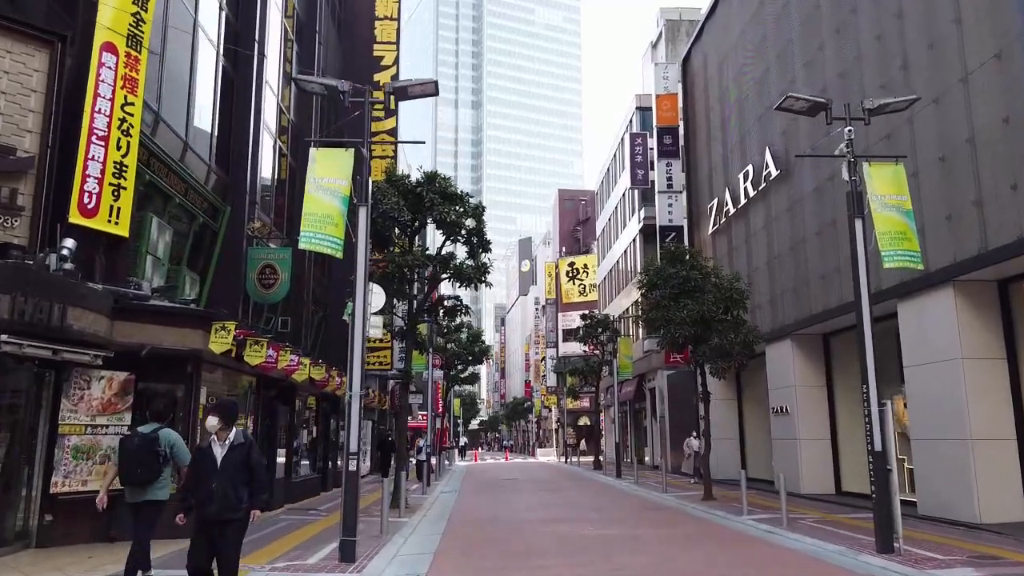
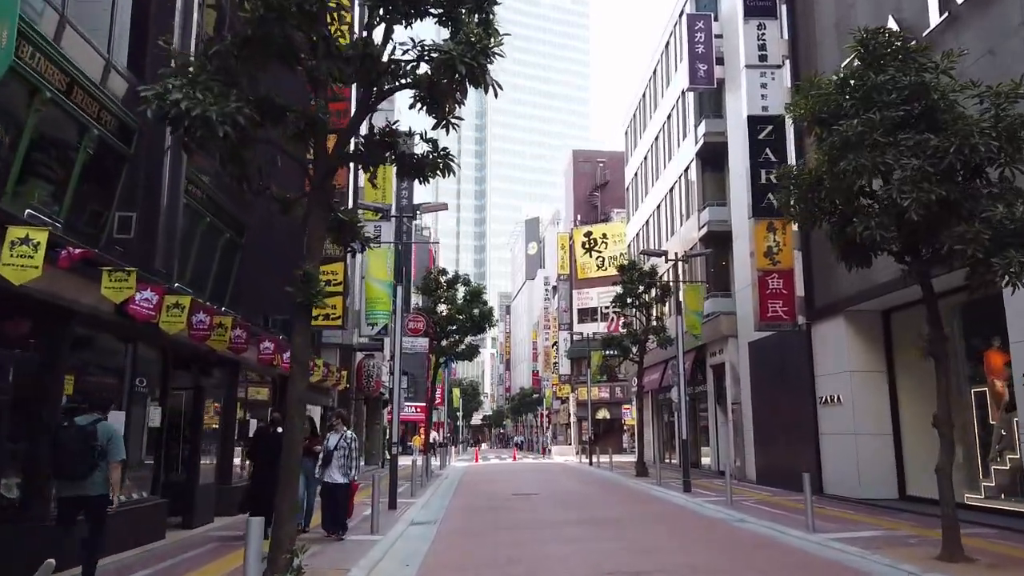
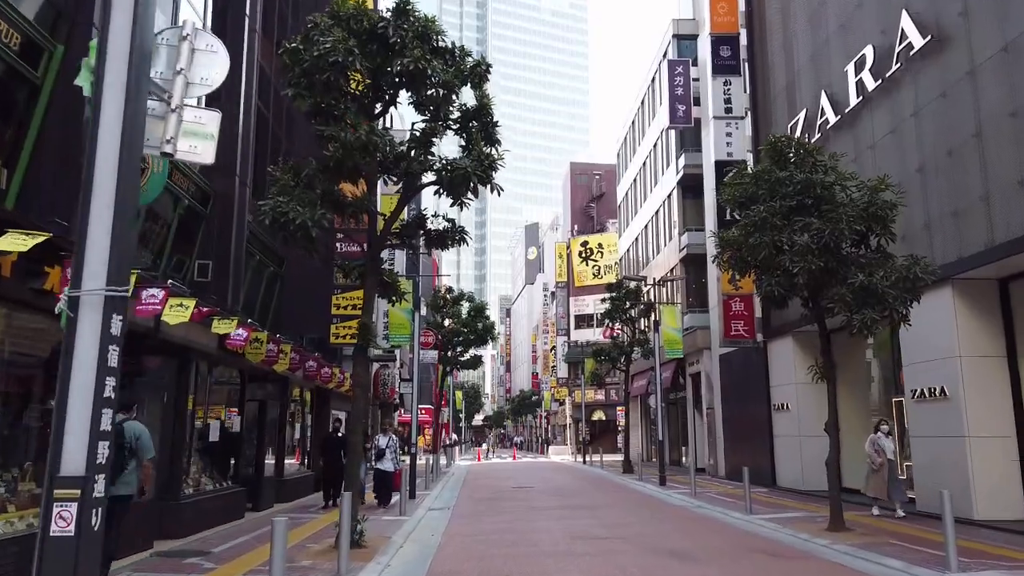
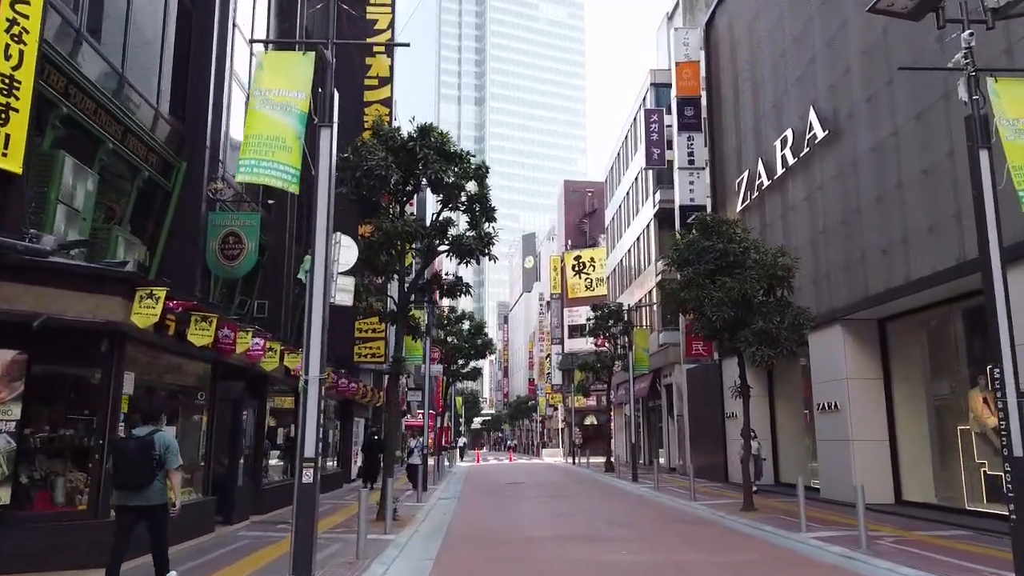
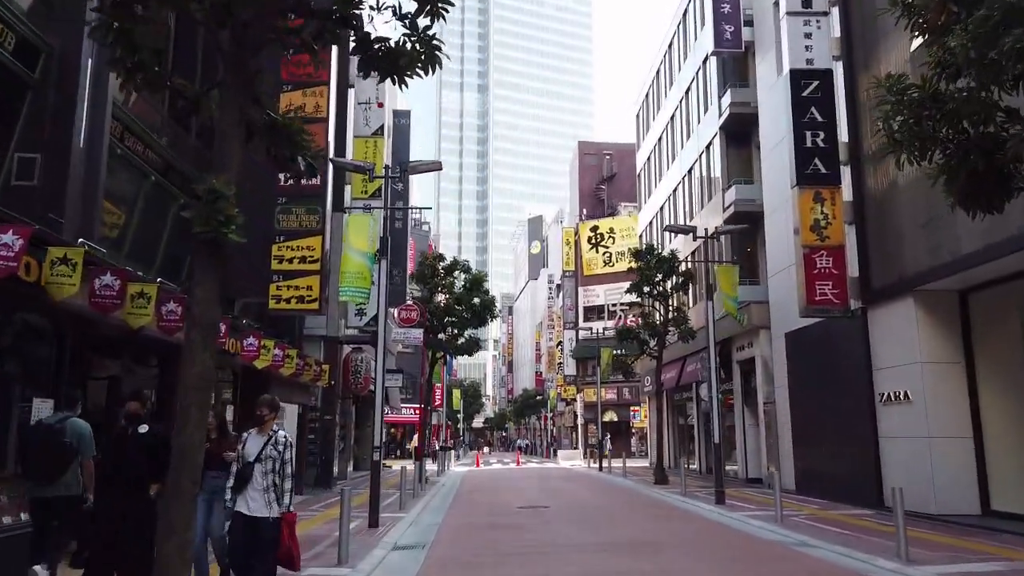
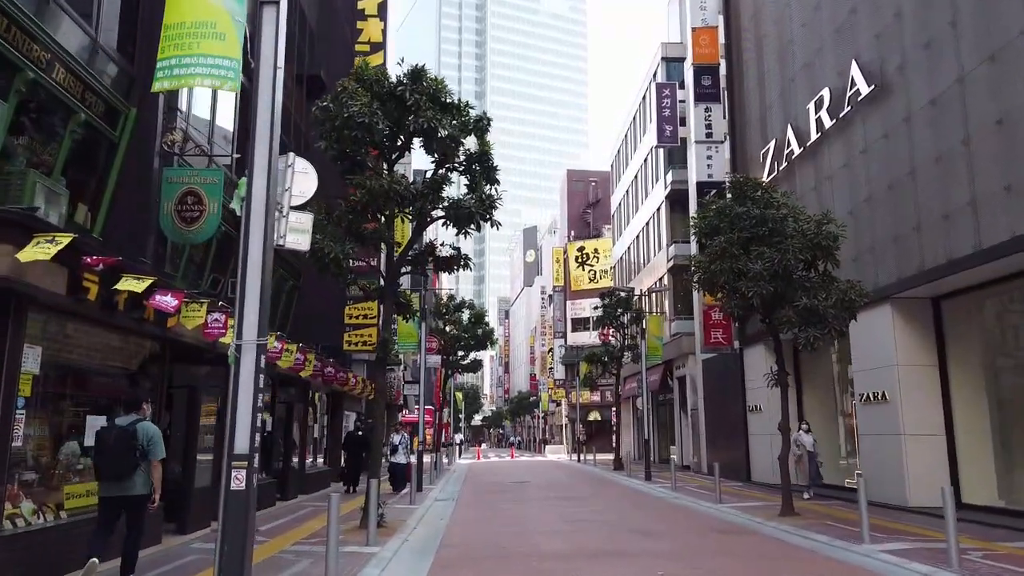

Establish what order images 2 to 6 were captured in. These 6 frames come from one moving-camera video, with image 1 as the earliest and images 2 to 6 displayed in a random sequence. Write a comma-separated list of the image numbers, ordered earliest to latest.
4, 6, 3, 2, 5
